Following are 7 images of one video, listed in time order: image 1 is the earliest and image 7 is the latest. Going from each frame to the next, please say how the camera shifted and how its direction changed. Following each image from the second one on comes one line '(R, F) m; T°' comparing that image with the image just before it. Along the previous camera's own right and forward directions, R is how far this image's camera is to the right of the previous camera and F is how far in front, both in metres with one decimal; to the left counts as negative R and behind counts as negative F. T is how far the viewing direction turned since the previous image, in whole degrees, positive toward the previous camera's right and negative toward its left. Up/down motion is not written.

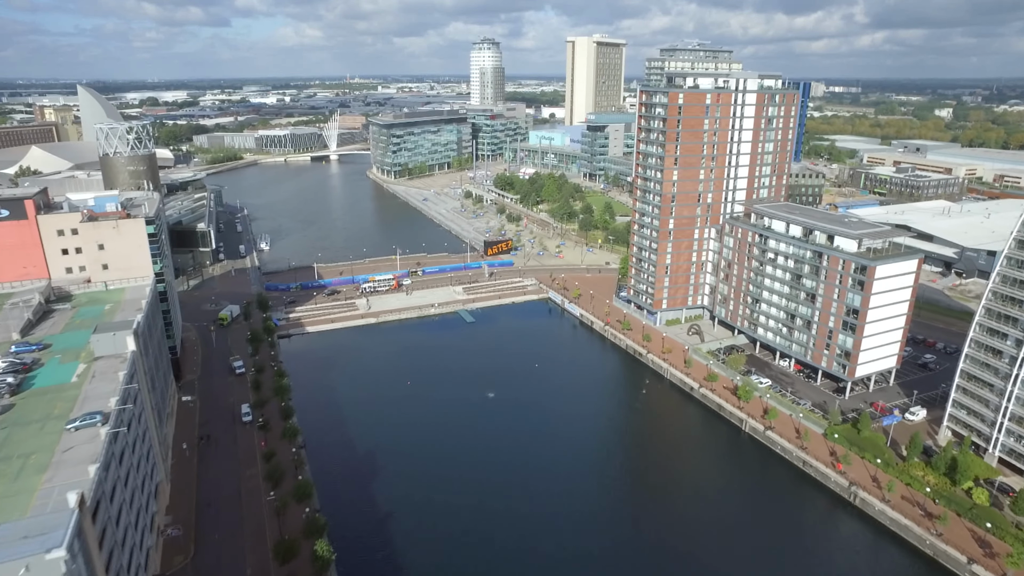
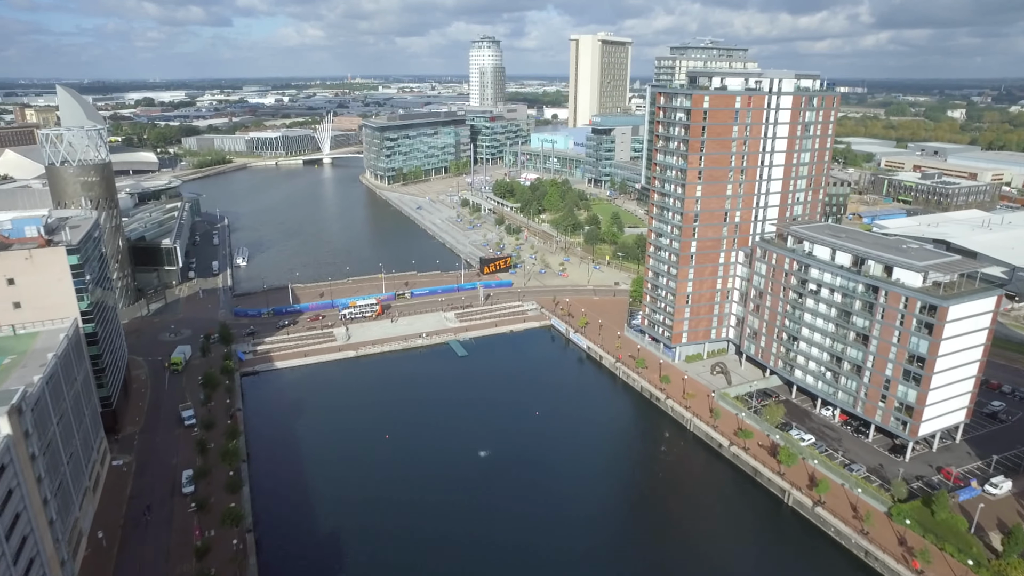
(+0.4, +8.8) m; 0°
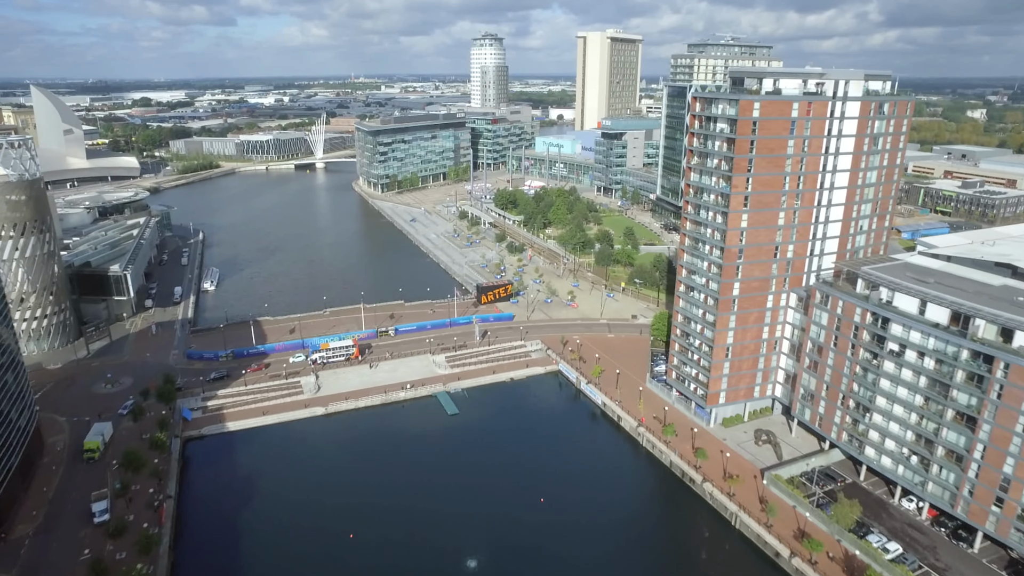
(+0.4, +10.8) m; 0°
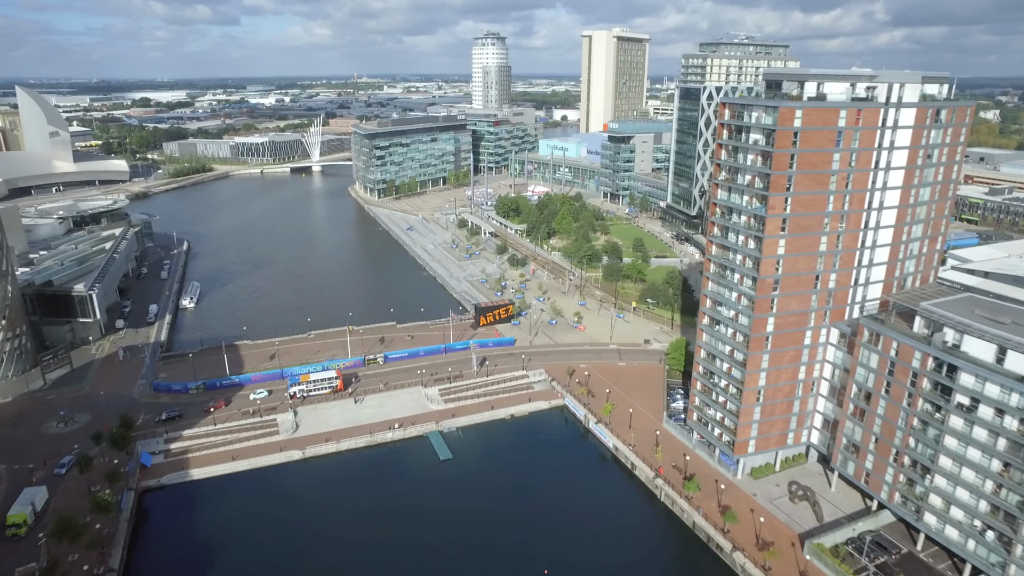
(+0.2, +6.1) m; 0°
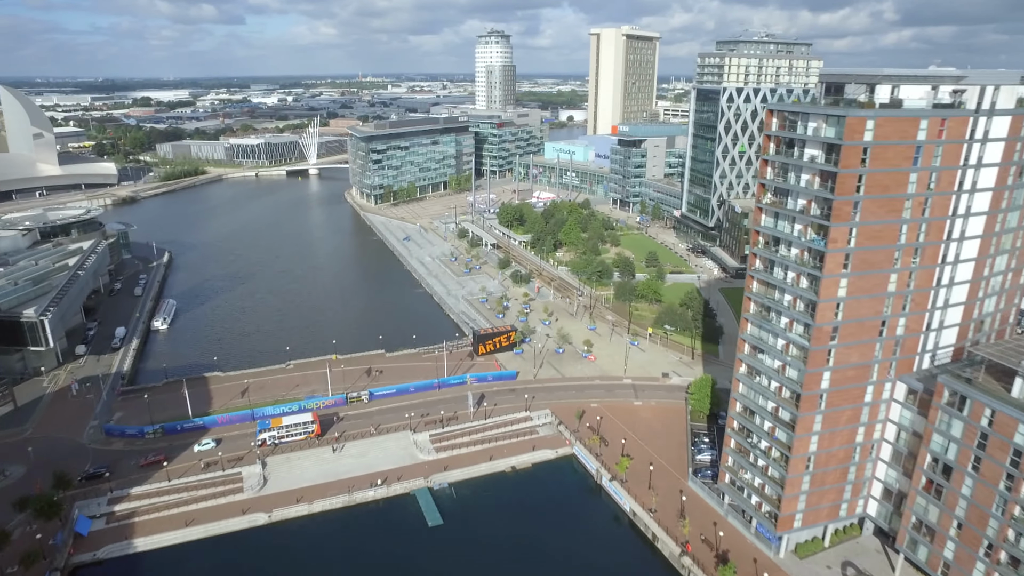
(+0.2, +7.0) m; 0°
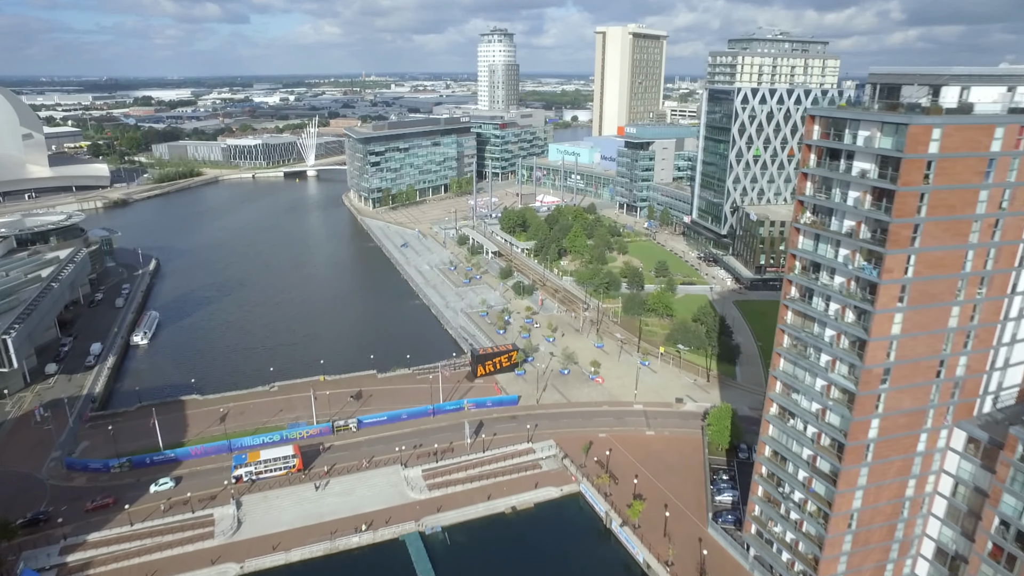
(+0.2, +4.4) m; 0°
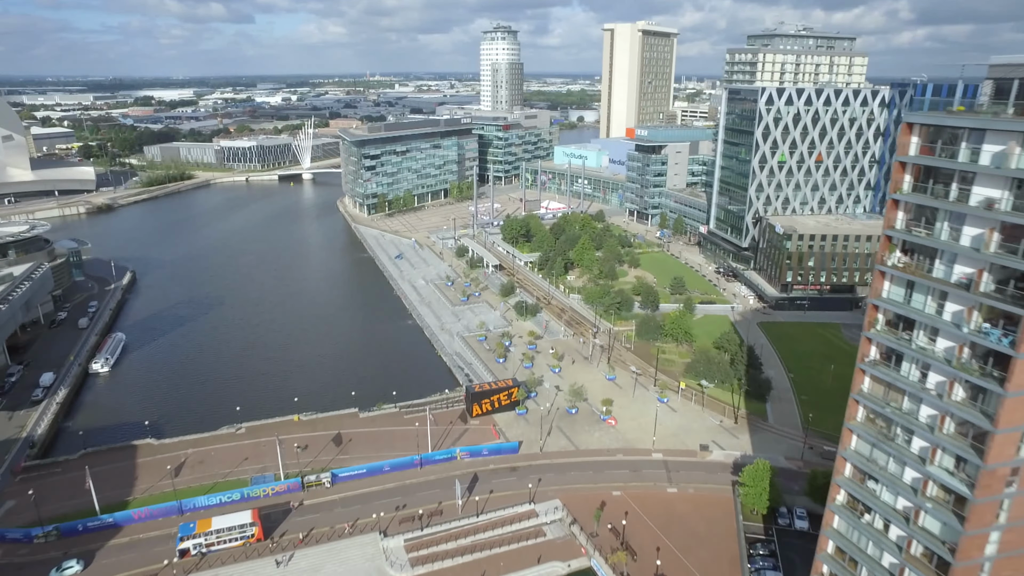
(+0.3, +7.0) m; 0°
